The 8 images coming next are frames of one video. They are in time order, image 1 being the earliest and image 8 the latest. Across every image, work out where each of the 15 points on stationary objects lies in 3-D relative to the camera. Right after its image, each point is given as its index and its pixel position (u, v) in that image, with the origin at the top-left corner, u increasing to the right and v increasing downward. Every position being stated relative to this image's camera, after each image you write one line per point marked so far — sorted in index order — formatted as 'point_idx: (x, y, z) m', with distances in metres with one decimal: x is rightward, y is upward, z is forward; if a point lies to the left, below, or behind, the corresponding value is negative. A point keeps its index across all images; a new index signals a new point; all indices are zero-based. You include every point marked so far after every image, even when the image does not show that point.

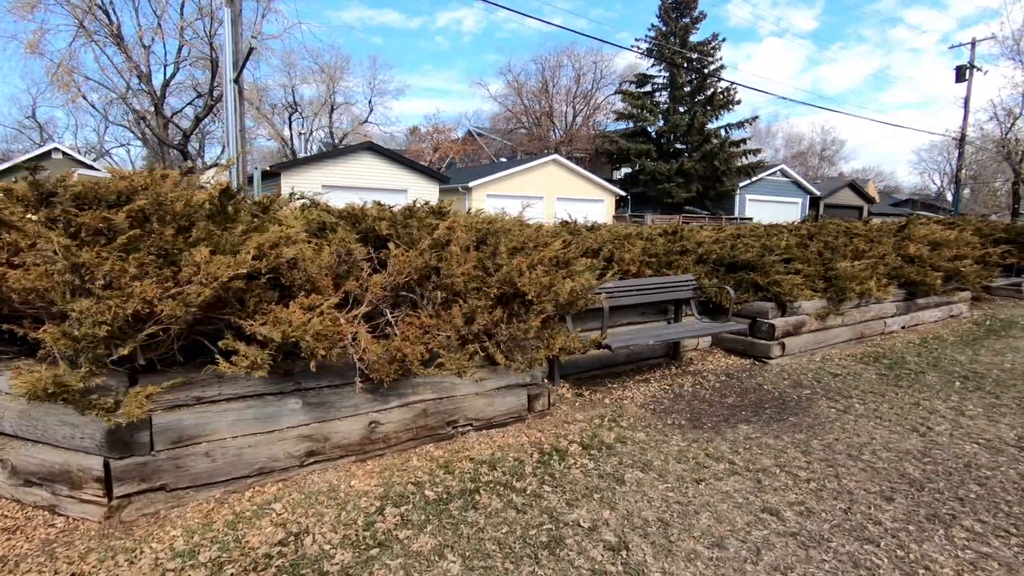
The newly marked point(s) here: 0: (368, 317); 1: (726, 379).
0: (-0.8, -0.2, +3.0) m
1: (+1.8, -0.8, +4.7) m
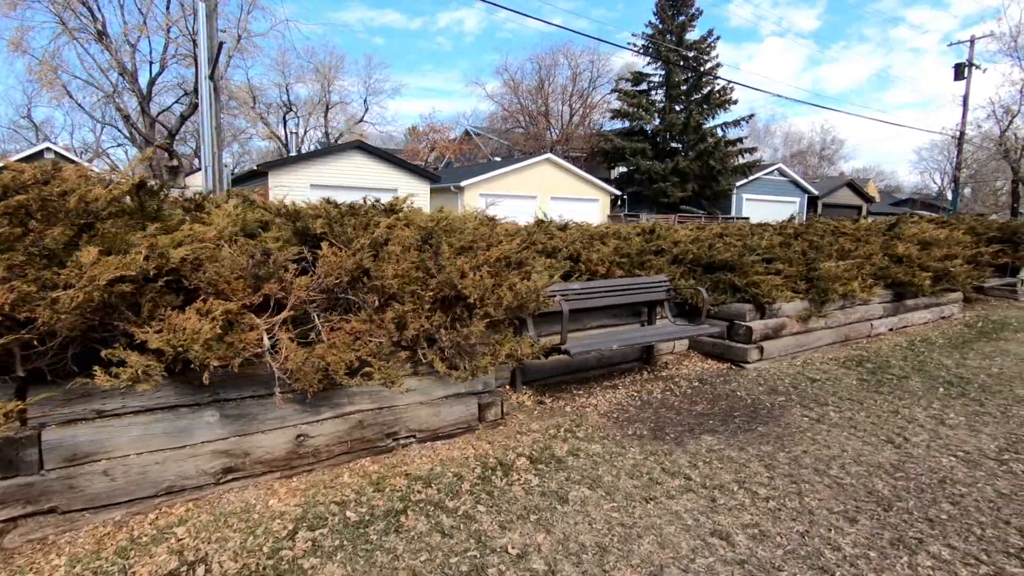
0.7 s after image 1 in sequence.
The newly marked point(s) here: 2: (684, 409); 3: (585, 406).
0: (-1.1, -0.2, +2.7) m
1: (+1.5, -0.8, +4.5) m
2: (+1.2, -0.9, +4.0) m
3: (+0.5, -0.9, +4.0) m
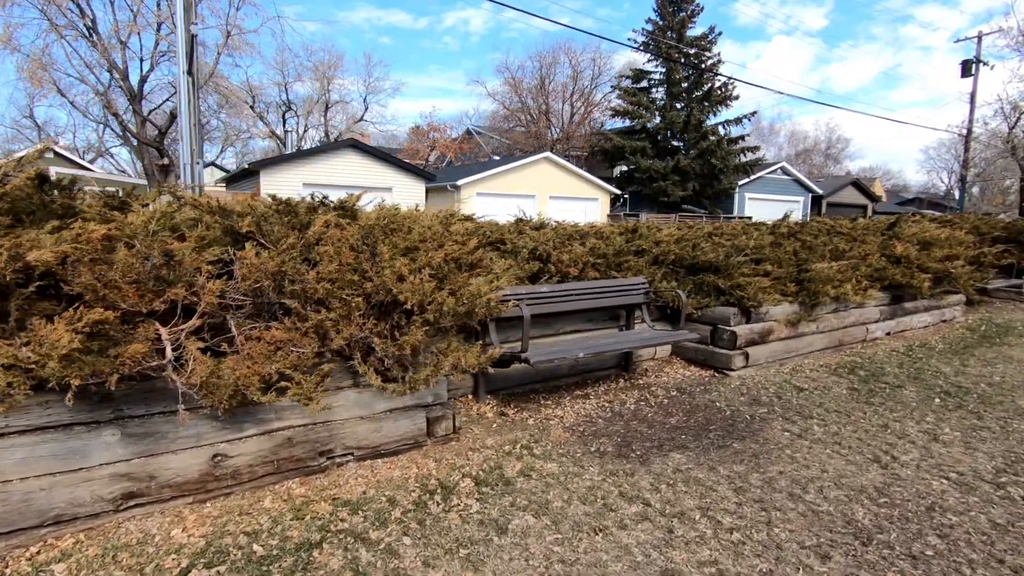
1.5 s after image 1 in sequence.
0: (-1.4, -0.2, +2.5) m
1: (+1.3, -0.8, +4.2) m
2: (+1.0, -0.9, +3.7) m
3: (+0.2, -0.9, +3.7) m
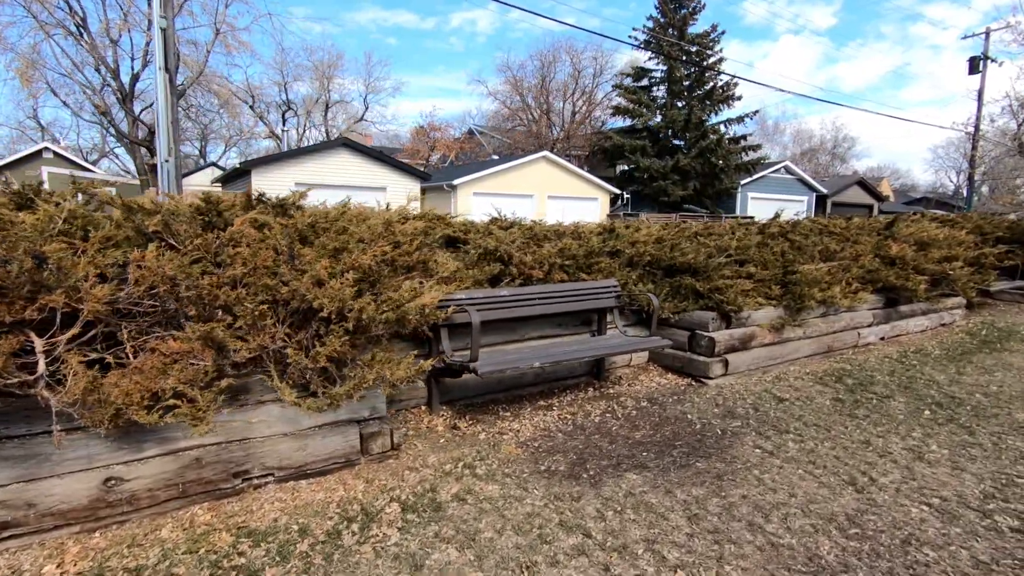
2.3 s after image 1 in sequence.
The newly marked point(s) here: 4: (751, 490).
0: (-1.7, -0.2, +2.2) m
1: (+1.0, -0.8, +4.0) m
2: (+0.7, -0.9, +3.5) m
3: (-0.1, -0.9, +3.4) m
4: (+1.2, -1.0, +2.7) m
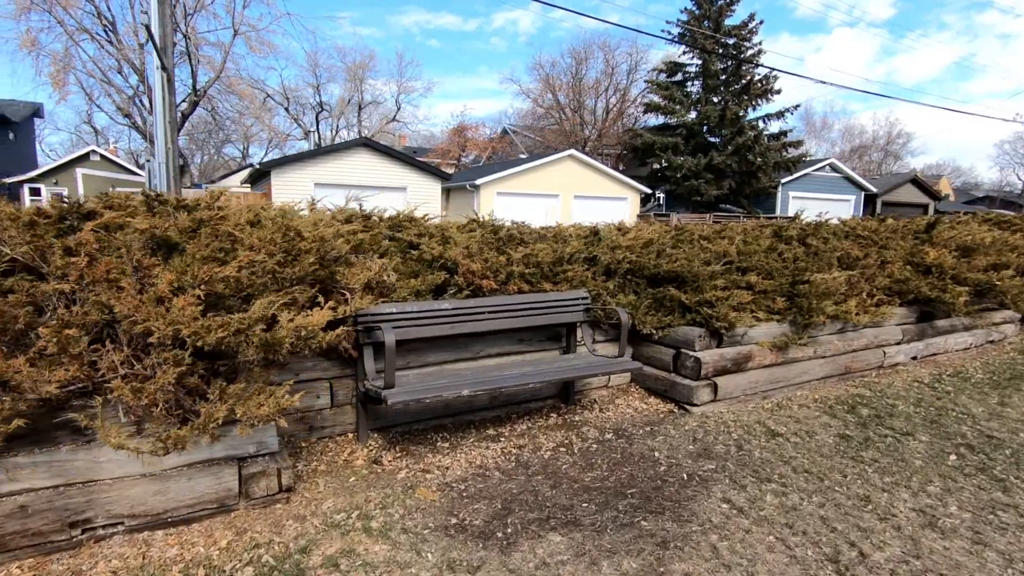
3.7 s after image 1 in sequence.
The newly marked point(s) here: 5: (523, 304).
0: (-2.1, -0.3, +1.9) m
1: (+0.6, -0.9, +3.4) m
2: (+0.3, -1.0, +2.9) m
3: (-0.4, -1.0, +2.9) m
4: (+0.7, -1.1, +2.1) m
5: (+0.1, -0.1, +3.7) m
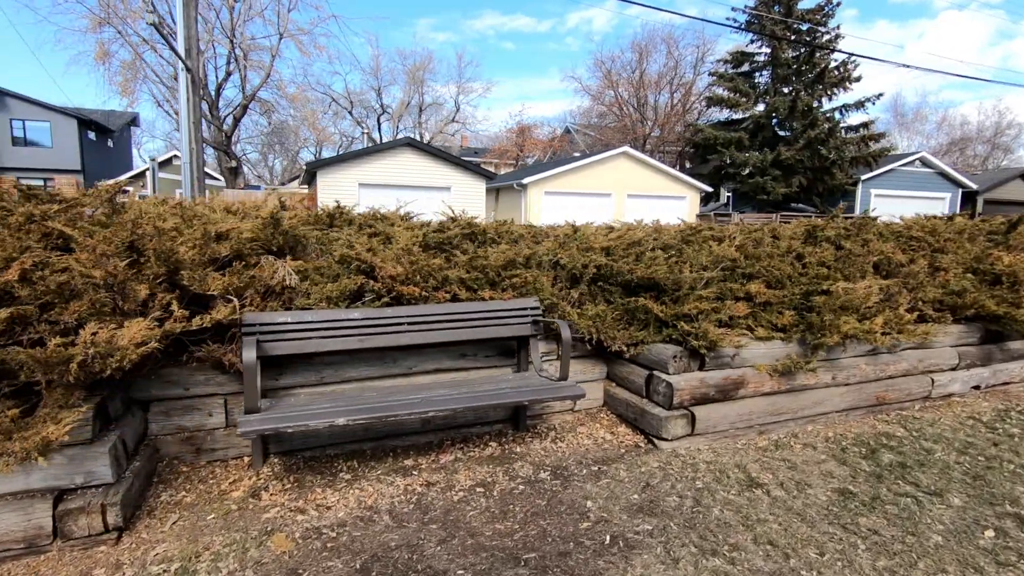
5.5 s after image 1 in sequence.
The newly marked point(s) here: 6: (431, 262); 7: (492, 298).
0: (-2.7, -0.3, +1.7) m
1: (+0.2, -1.0, +2.9) m
2: (-0.2, -1.1, +2.4) m
3: (-0.9, -1.0, +2.5) m
4: (+0.1, -1.1, +1.6) m
5: (-0.3, -0.2, +3.2) m
6: (-0.5, +0.2, +3.3) m
7: (-0.1, -0.1, +3.4) m
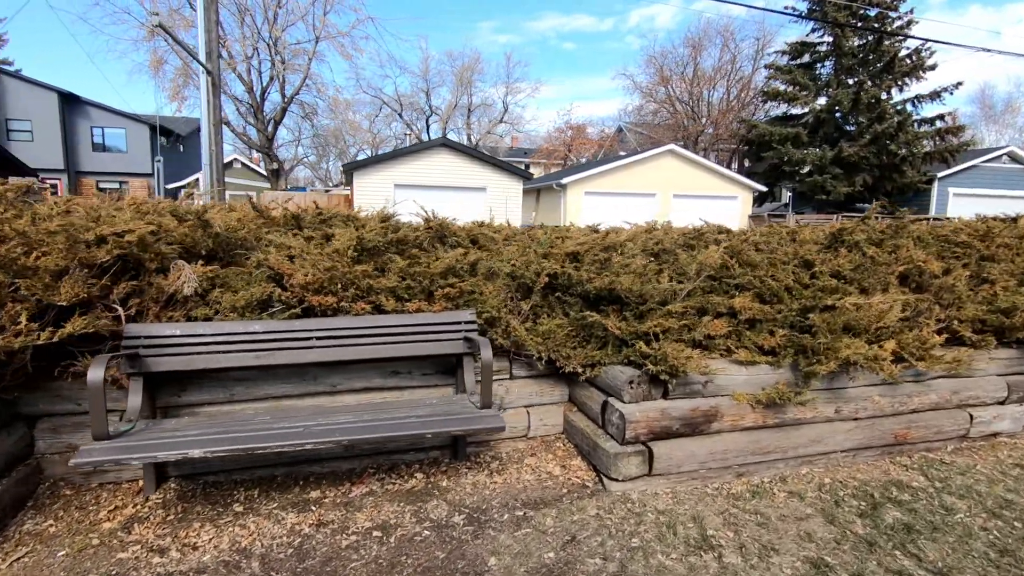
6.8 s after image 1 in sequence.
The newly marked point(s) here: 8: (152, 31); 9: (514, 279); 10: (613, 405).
0: (-3.2, -0.3, +1.6) m
1: (-0.2, -1.0, +2.5) m
2: (-0.7, -1.1, +2.0) m
3: (-1.4, -1.1, +2.2) m
4: (-0.4, -1.2, +1.2) m
5: (-0.7, -0.2, +2.8) m
6: (-0.8, +0.1, +3.0) m
7: (-0.5, -0.1, +3.0) m
8: (-10.1, +7.2, +15.4) m
9: (0.0, +0.1, +3.3) m
10: (+0.5, -0.6, +2.8) m
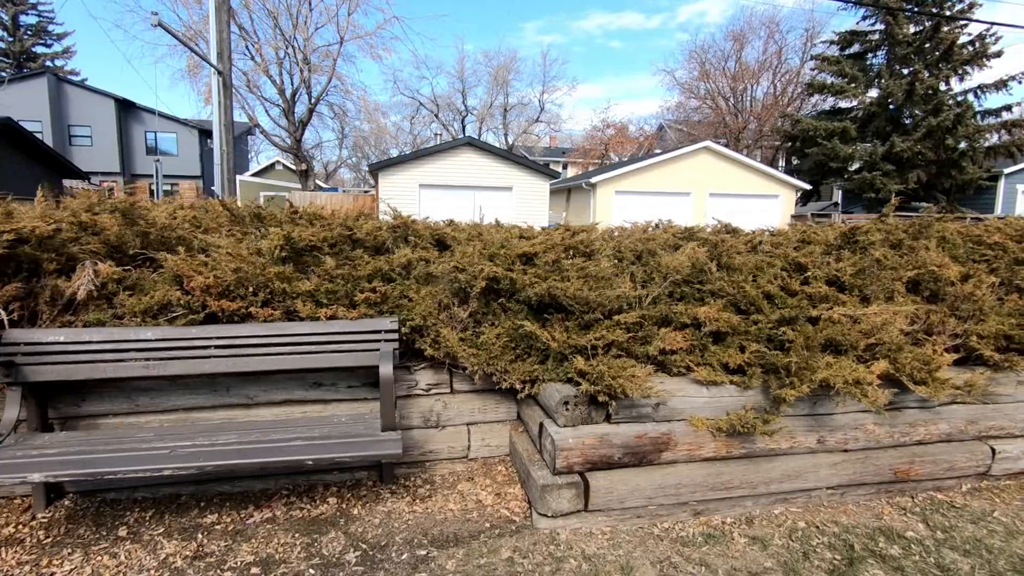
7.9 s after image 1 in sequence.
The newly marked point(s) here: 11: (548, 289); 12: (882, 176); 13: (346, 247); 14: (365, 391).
0: (-3.7, -0.3, +1.5) m
1: (-0.6, -1.1, +2.2) m
2: (-1.1, -1.1, +1.8) m
3: (-1.8, -1.1, +2.0) m
4: (-0.9, -1.2, +0.9) m
5: (-1.0, -0.2, +2.5) m
6: (-1.2, +0.1, +2.7) m
7: (-0.8, -0.1, +2.7) m
8: (-9.4, +7.2, +15.9) m
9: (-0.3, 0.0, +3.0) m
10: (+0.2, -0.6, +2.5) m
11: (+0.2, 0.0, +2.7) m
12: (+13.4, +4.1, +19.9) m
13: (-1.0, +0.2, +3.2) m
14: (-0.8, -0.5, +2.8) m
